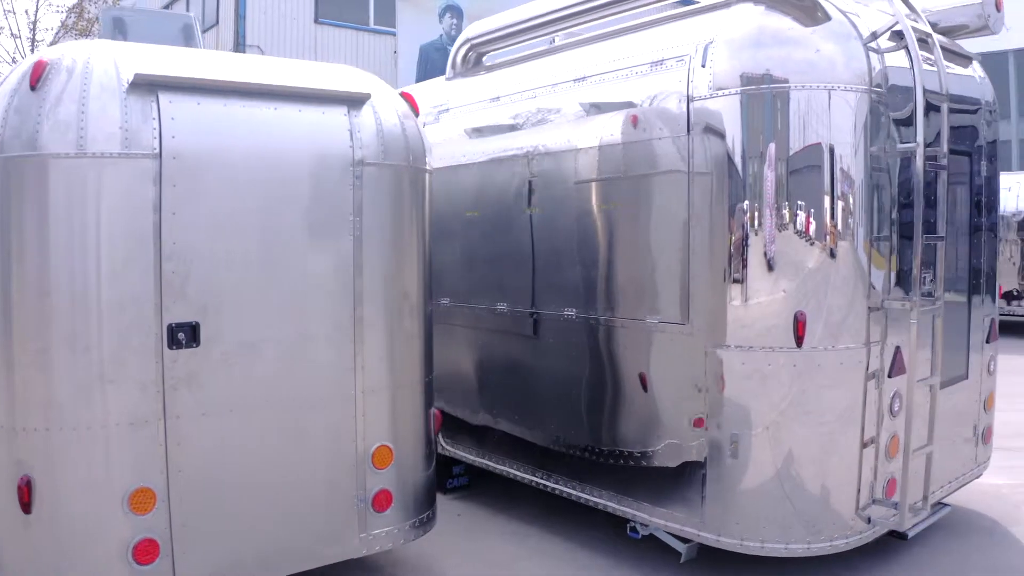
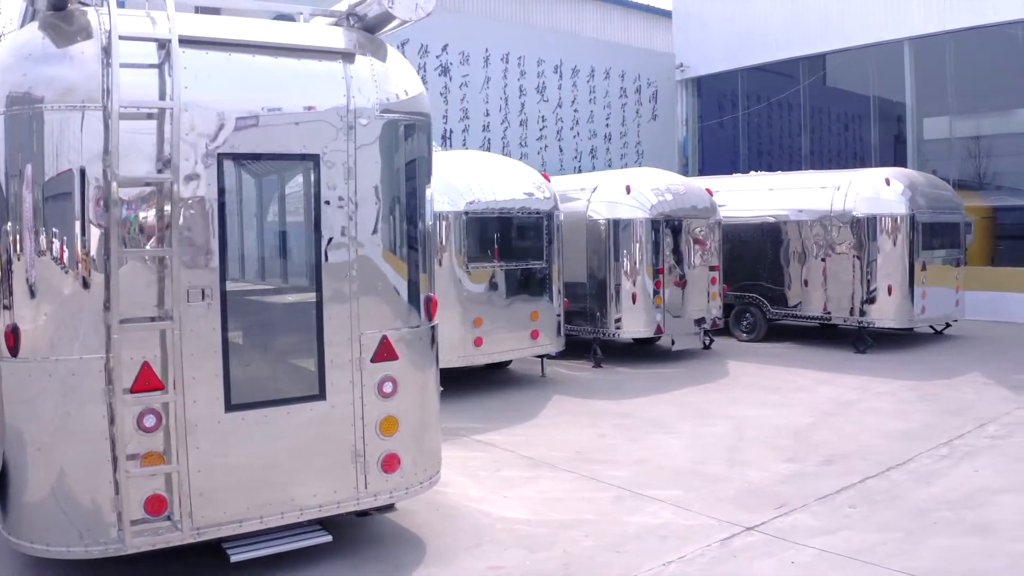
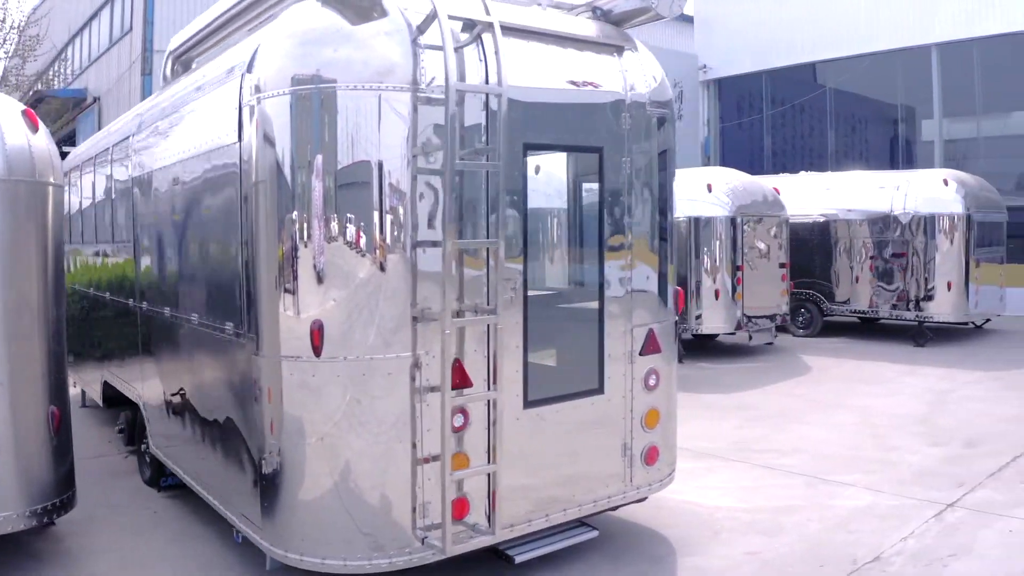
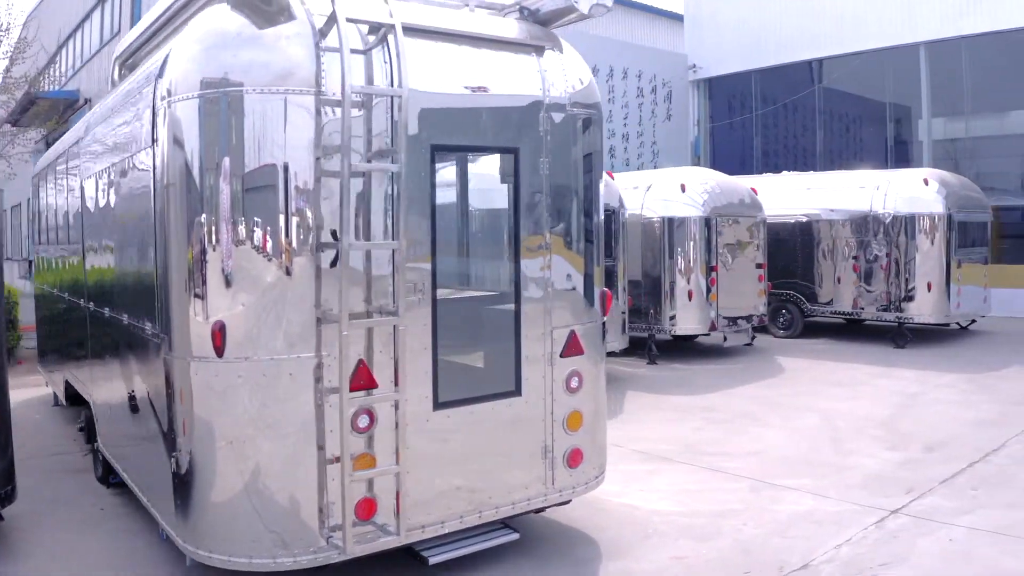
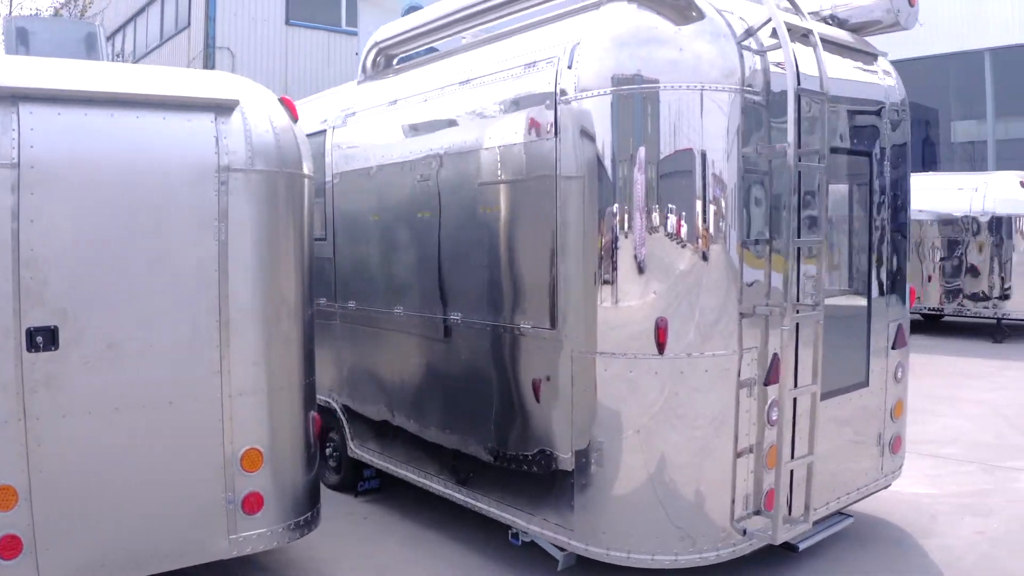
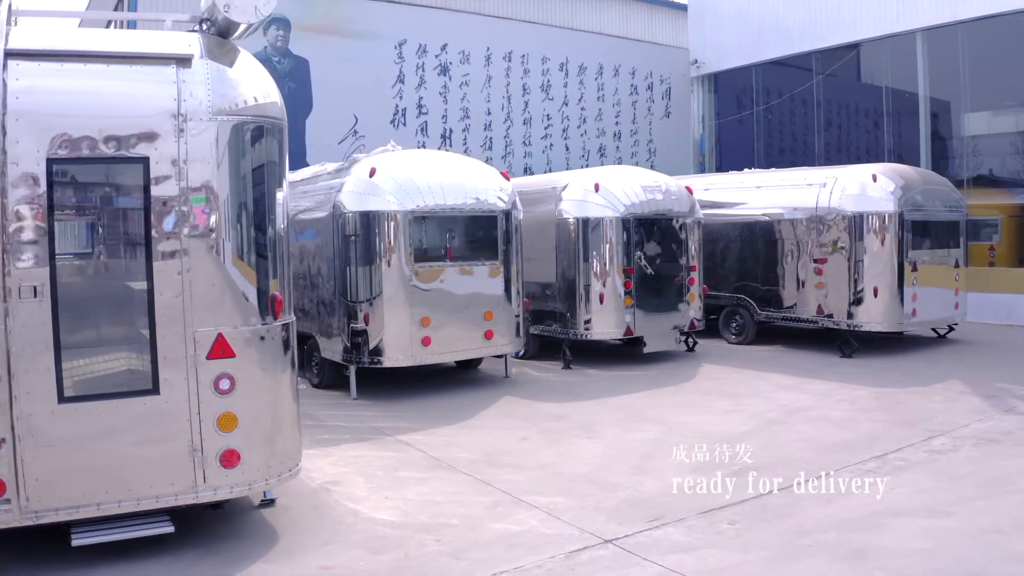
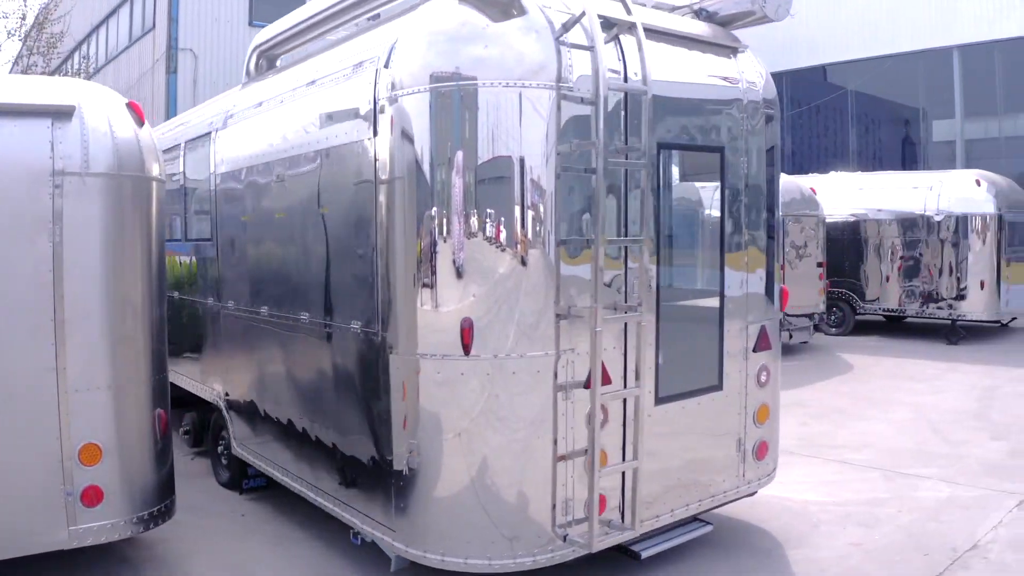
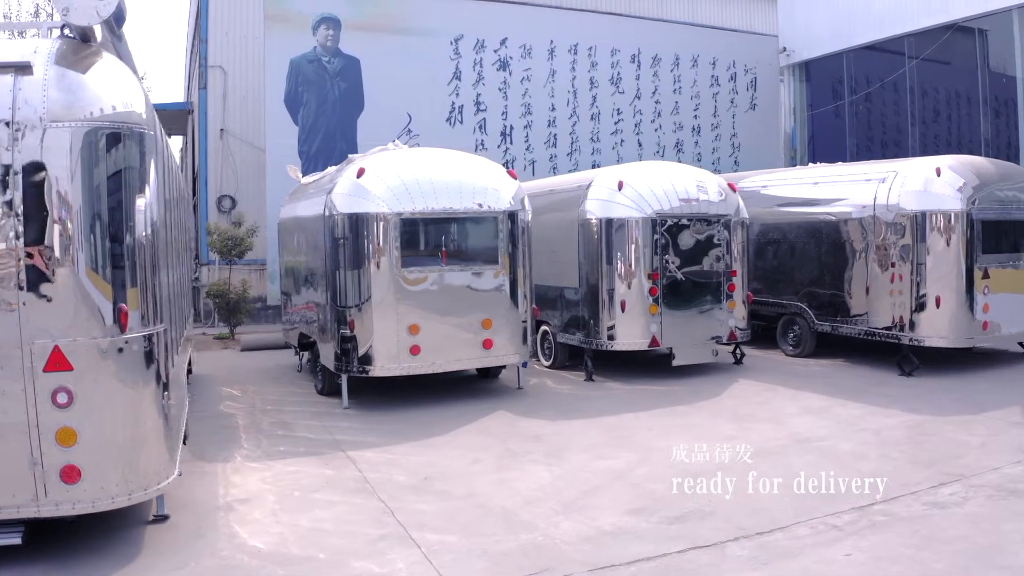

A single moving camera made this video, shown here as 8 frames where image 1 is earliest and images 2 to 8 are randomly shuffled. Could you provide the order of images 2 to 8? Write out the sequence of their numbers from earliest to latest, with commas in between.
5, 7, 3, 4, 2, 6, 8
